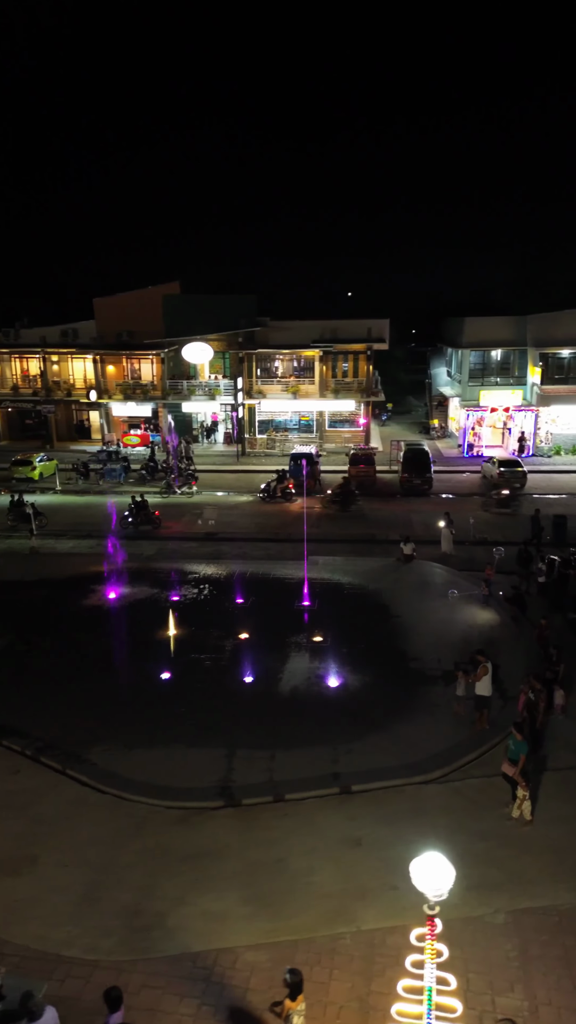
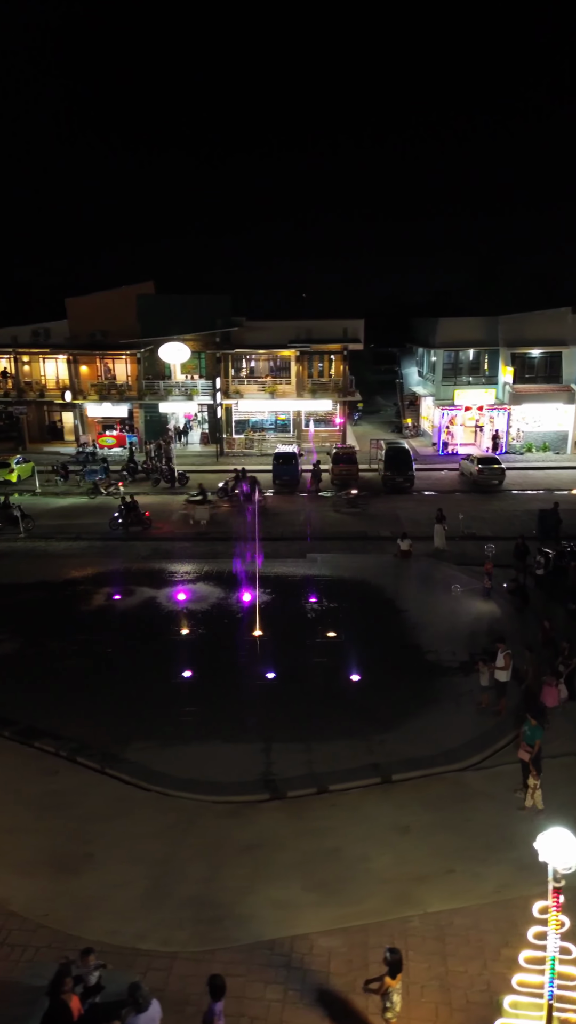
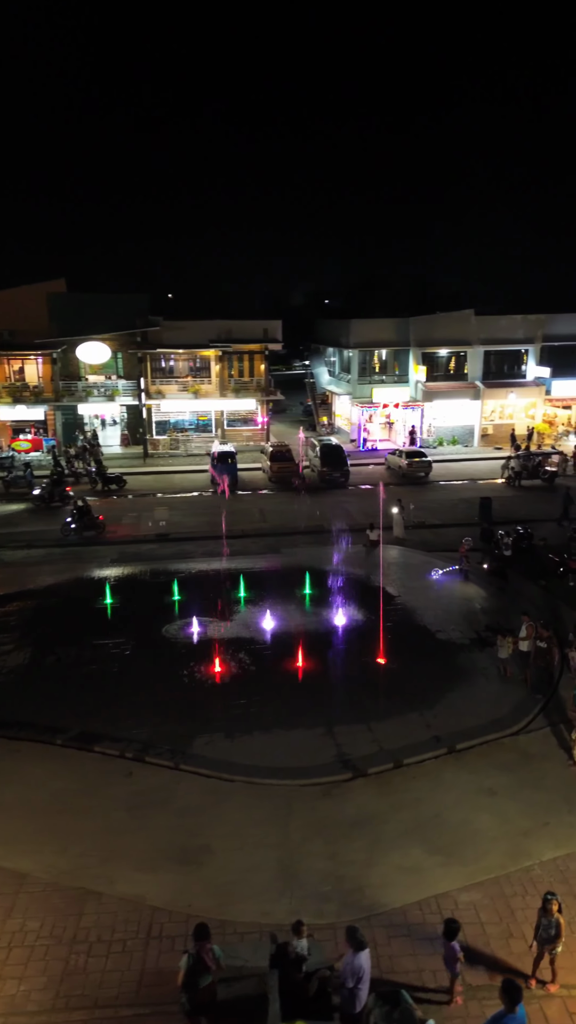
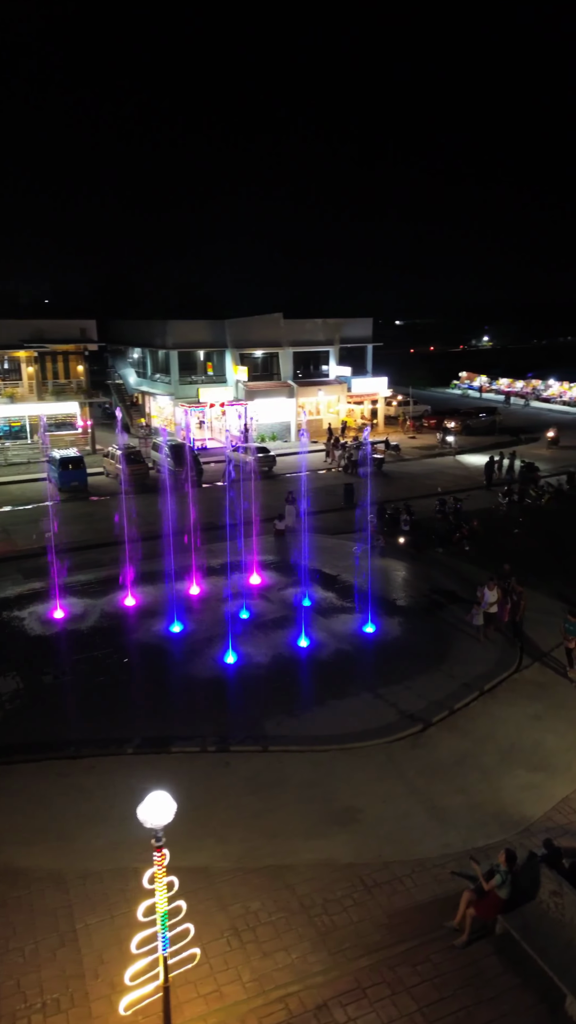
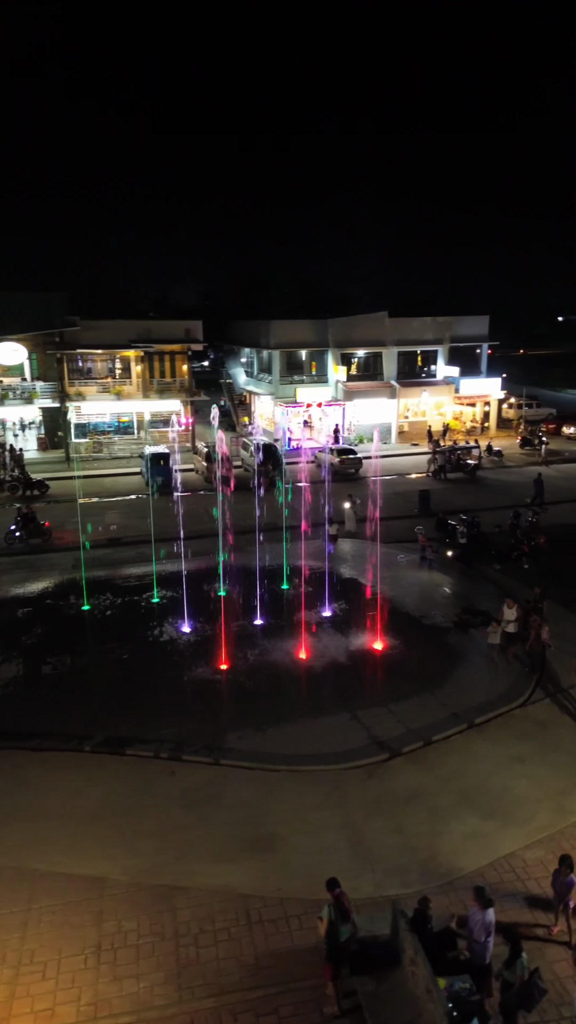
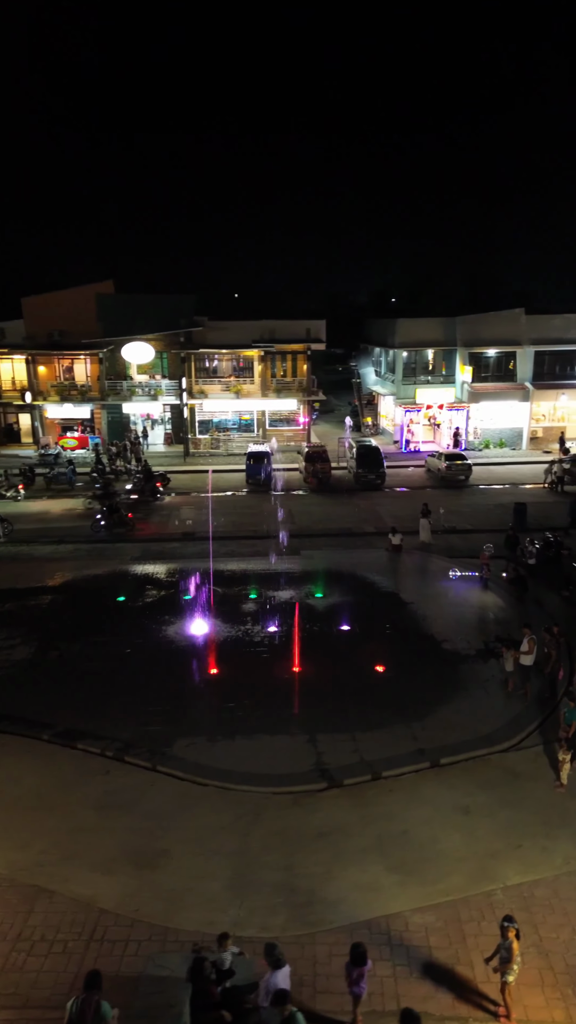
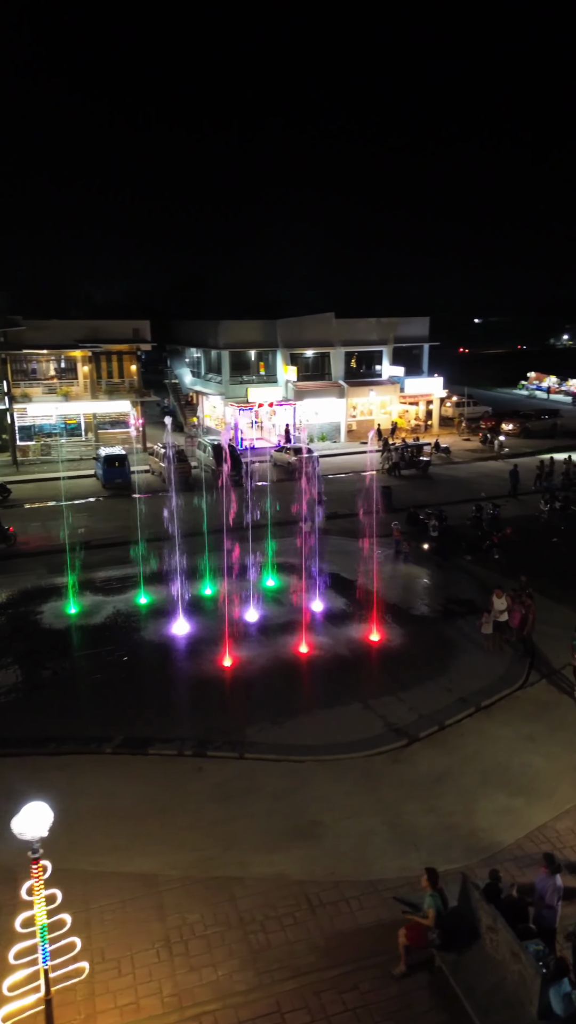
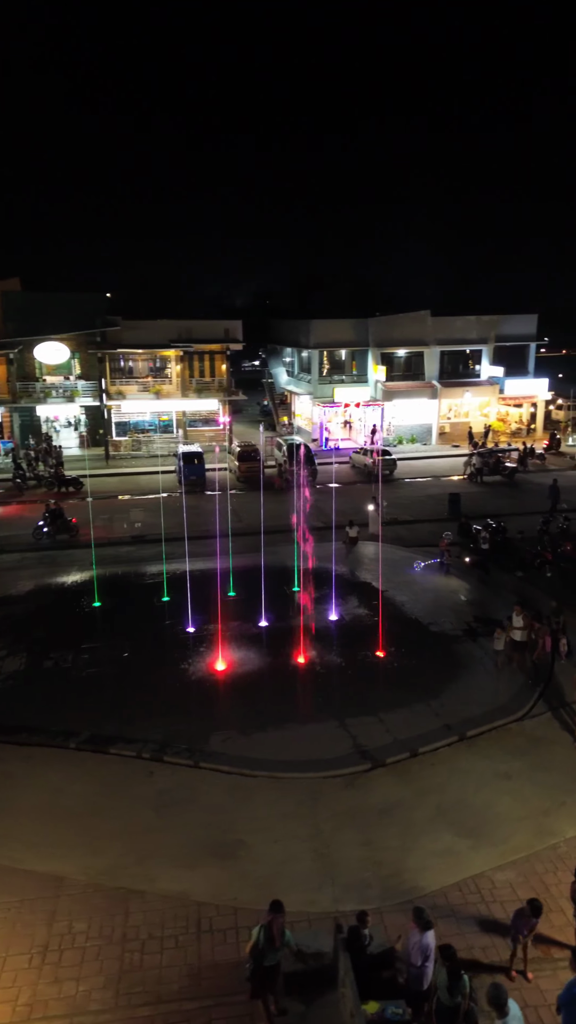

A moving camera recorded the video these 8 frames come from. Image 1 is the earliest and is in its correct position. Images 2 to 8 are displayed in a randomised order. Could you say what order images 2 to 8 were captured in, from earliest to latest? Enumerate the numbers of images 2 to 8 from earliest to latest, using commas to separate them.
2, 6, 3, 8, 5, 7, 4
